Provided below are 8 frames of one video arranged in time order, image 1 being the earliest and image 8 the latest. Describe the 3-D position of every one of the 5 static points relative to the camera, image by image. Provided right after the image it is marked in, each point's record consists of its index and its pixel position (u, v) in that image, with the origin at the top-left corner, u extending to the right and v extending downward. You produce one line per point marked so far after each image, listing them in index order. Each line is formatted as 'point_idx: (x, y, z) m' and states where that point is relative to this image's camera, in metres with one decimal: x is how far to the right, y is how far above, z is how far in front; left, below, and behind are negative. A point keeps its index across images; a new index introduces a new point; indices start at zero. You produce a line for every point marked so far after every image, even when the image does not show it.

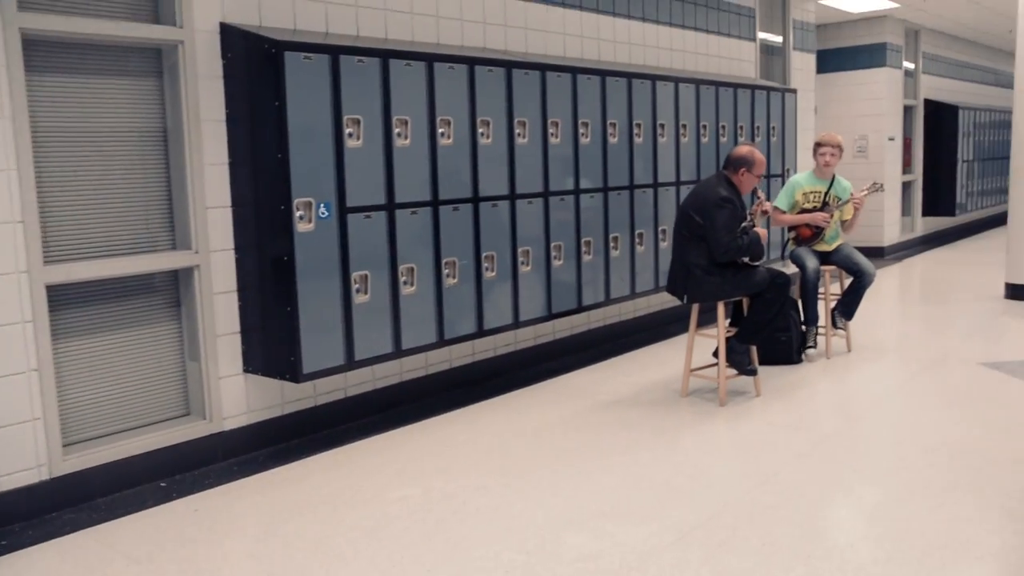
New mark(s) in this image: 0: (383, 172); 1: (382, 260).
0: (-0.6, +0.5, +4.1) m
1: (-0.6, +0.1, +4.2) m
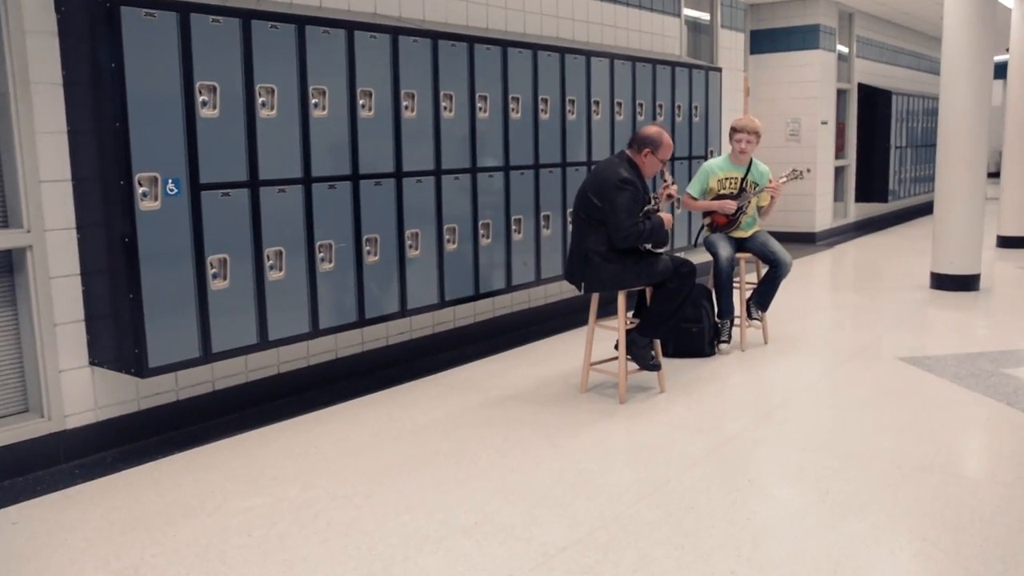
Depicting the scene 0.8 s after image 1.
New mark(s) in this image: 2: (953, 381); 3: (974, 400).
0: (-1.1, +0.6, +3.7) m
1: (-1.1, +0.2, +3.8) m
2: (+2.2, -0.5, +4.7) m
3: (+2.1, -0.5, +4.3) m
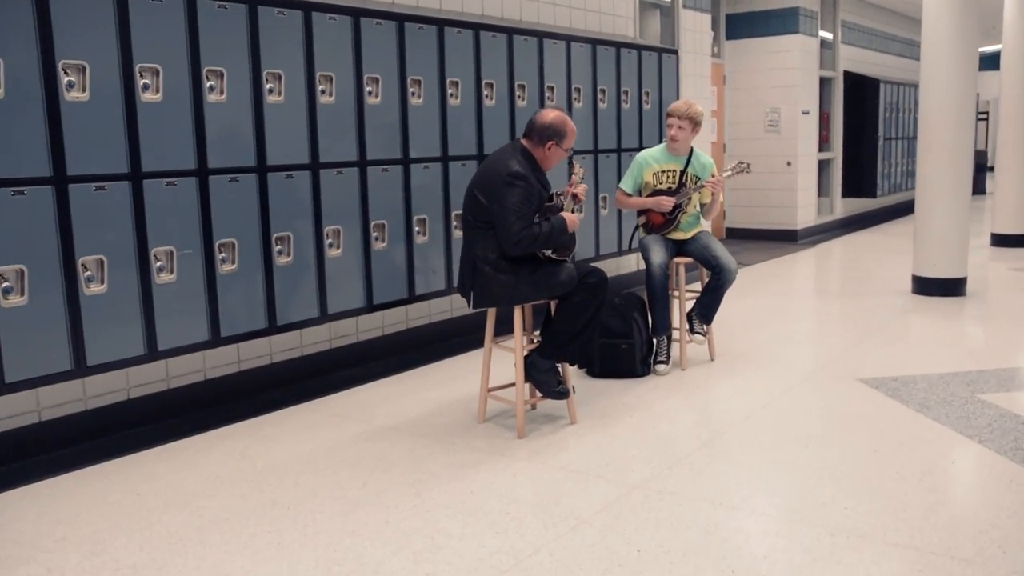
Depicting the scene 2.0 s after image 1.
0: (-1.5, +0.5, +3.1) m
1: (-1.6, +0.1, +3.2) m
2: (+1.8, -0.5, +4.1) m
3: (+1.7, -0.6, +3.7) m
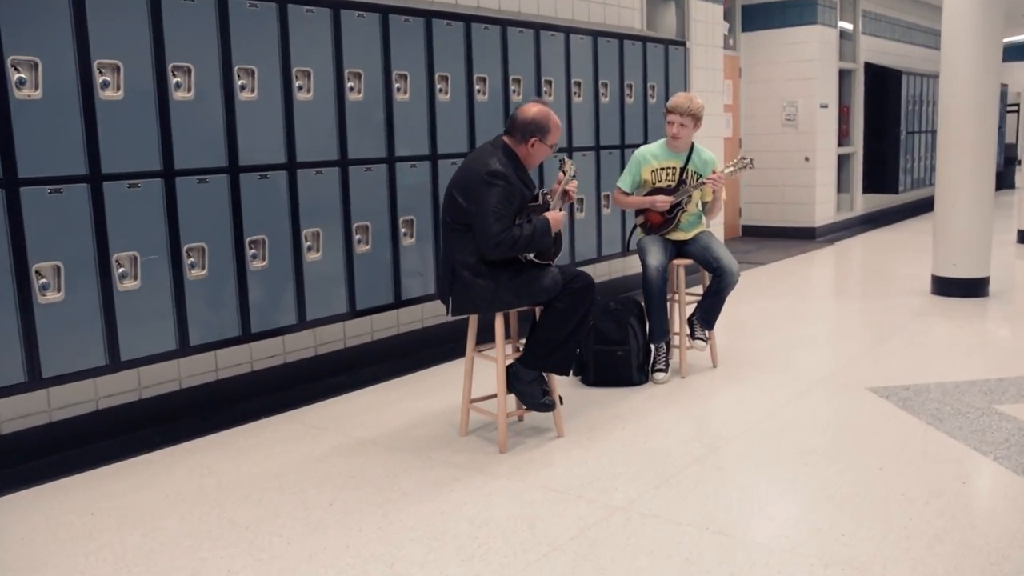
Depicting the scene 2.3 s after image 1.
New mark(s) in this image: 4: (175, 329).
0: (-1.3, +0.6, +3.4) m
1: (-1.3, +0.2, +3.5) m
2: (+2.0, -0.5, +4.2) m
3: (+1.9, -0.5, +3.9) m
4: (-1.3, -0.2, +3.5) m
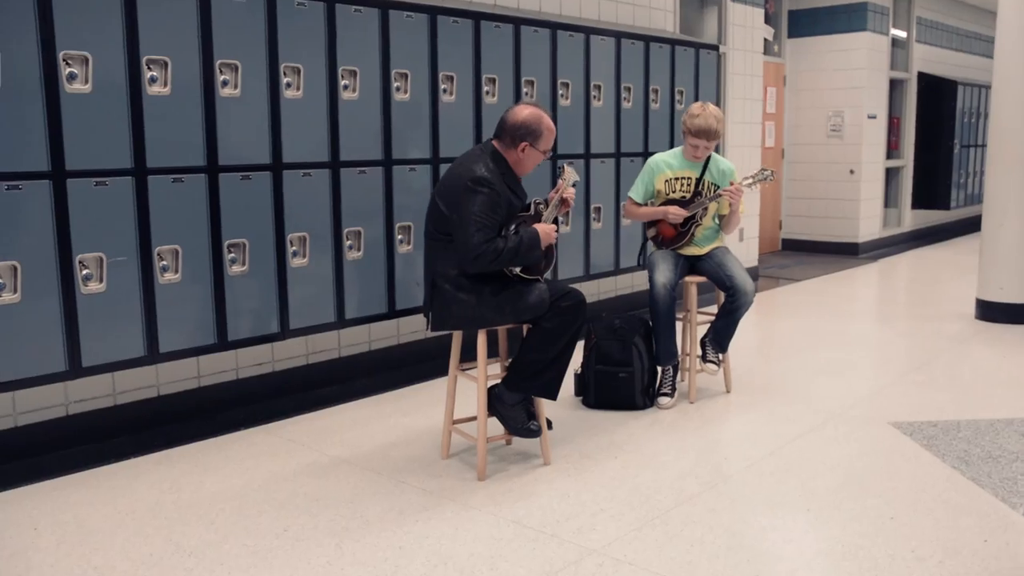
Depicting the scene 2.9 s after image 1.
0: (-0.9, +0.6, +3.6) m
1: (-1.0, +0.2, +3.7) m
2: (+2.4, -0.5, +4.3) m
3: (+2.3, -0.6, +3.9) m
4: (-0.9, -0.1, +3.8) m
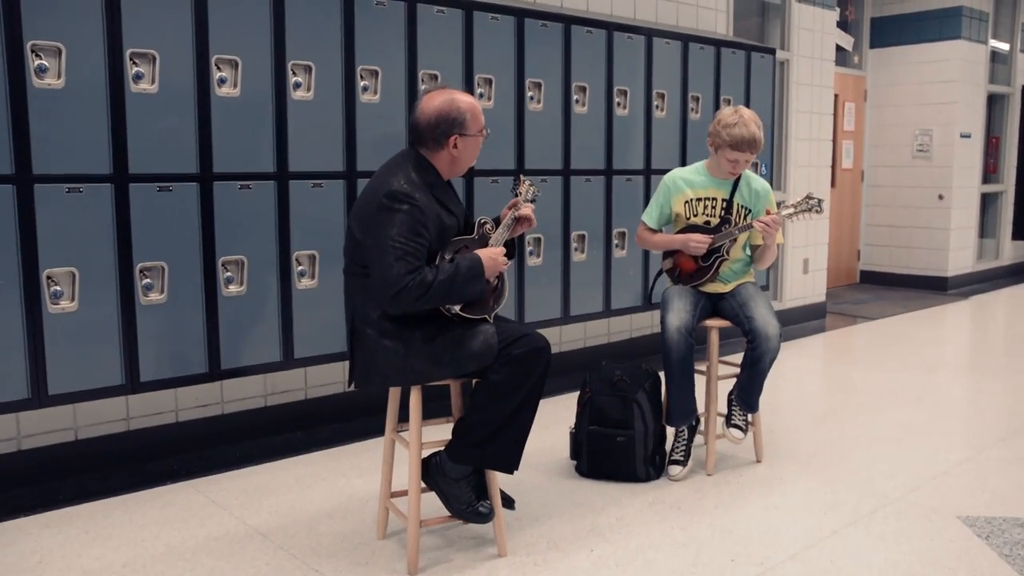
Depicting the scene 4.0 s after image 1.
0: (-1.0, +0.5, +3.1) m
1: (-1.0, +0.1, +3.1) m
2: (+2.3, -0.7, +3.4) m
3: (+2.2, -0.8, +3.0) m
4: (-1.0, -0.2, +3.2) m
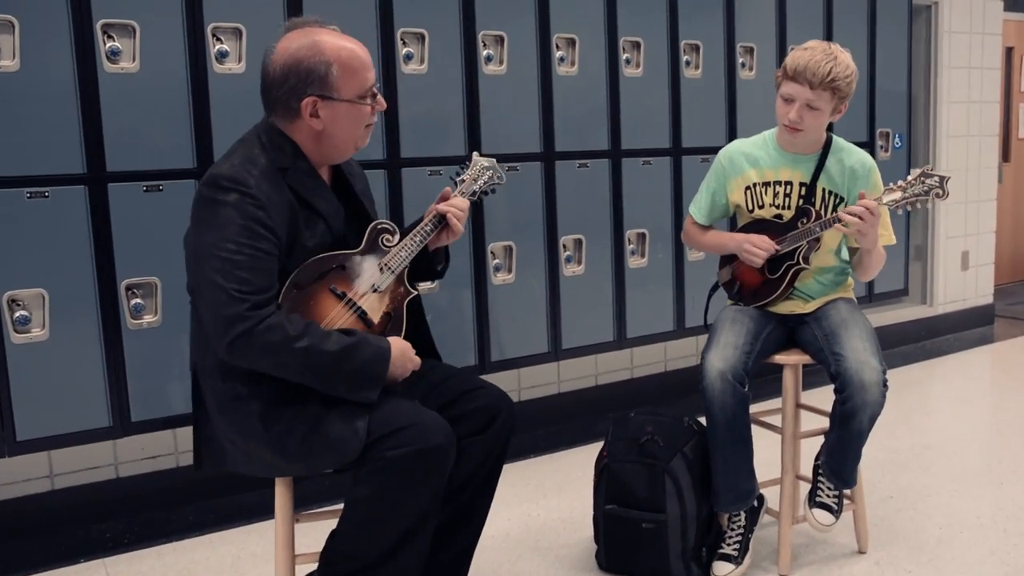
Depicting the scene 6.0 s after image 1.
0: (-1.1, +0.4, +2.4) m
1: (-1.1, +0.1, +2.5) m
2: (+2.3, -0.7, +2.1) m
3: (+2.1, -0.8, +1.8) m
4: (-1.0, -0.3, +2.5) m
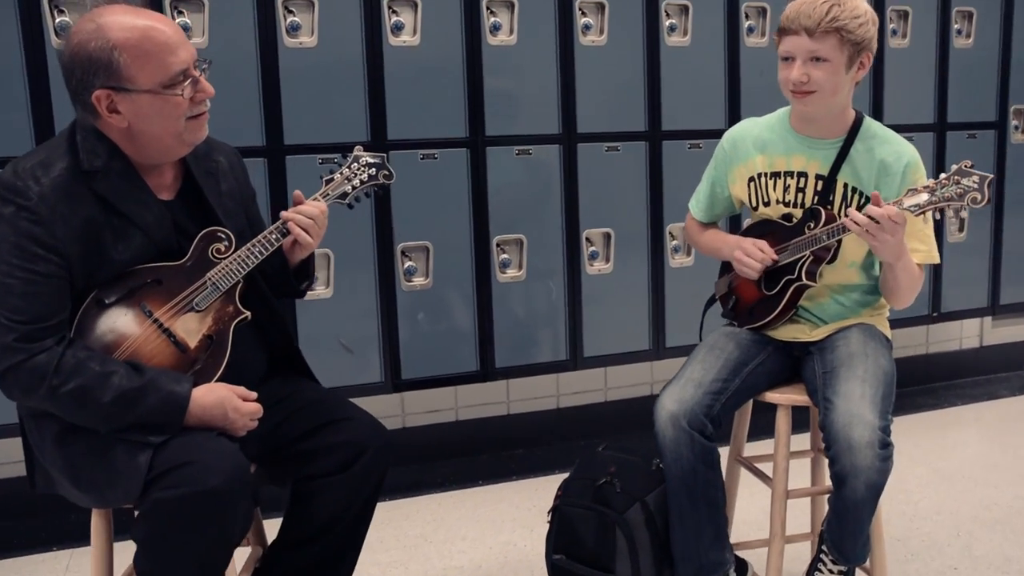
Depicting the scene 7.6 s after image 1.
0: (-1.1, +0.5, +2.3) m
1: (-1.1, +0.1, +2.4) m
2: (+2.1, -0.9, +1.4) m
3: (+1.8, -0.9, +1.1) m
4: (-1.1, -0.3, +2.4) m
